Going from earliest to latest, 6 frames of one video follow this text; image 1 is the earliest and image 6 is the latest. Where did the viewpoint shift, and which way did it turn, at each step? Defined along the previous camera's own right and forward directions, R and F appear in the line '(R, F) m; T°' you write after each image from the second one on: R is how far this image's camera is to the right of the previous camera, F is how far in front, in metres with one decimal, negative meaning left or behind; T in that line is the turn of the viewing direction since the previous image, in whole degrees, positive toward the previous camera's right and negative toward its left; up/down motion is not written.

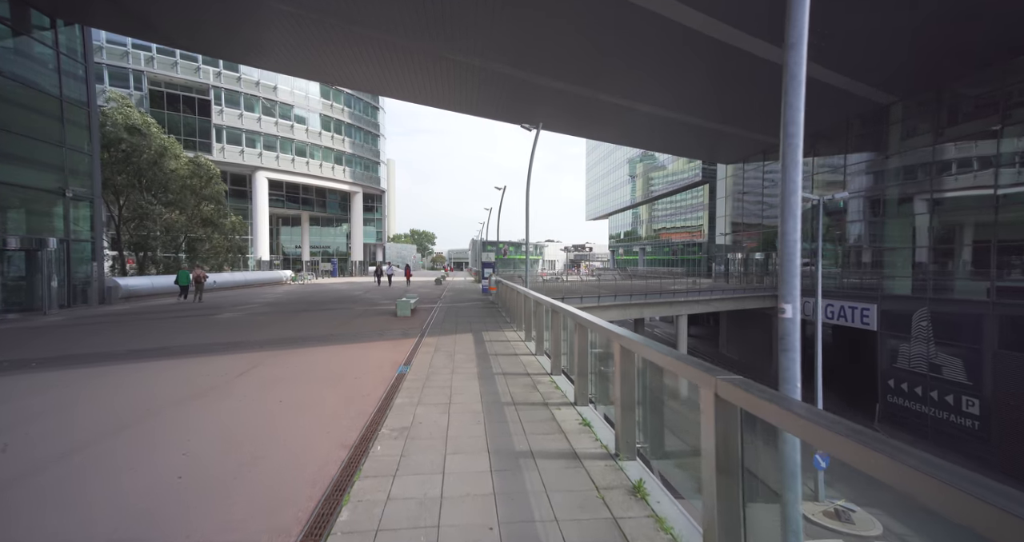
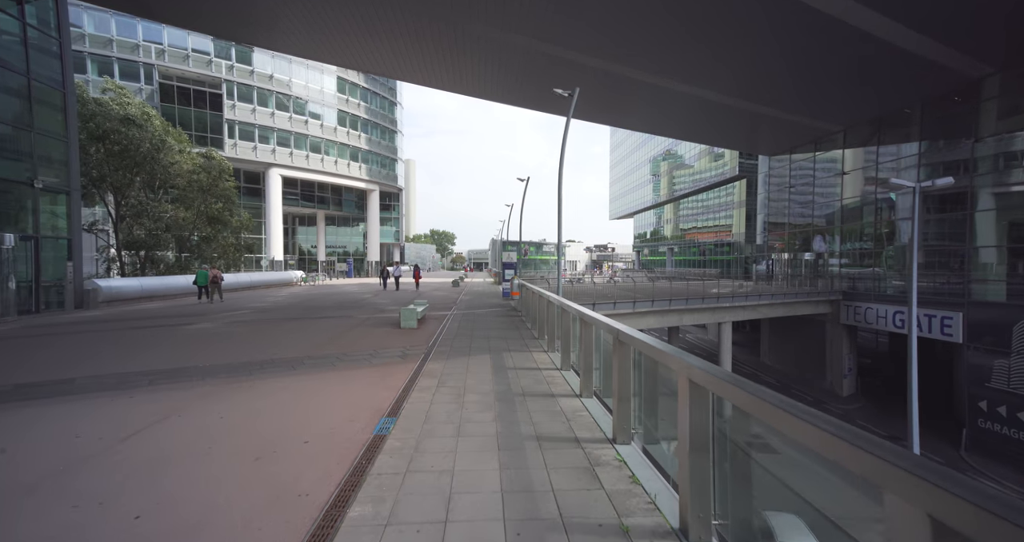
(-0.2, +2.0) m; -3°
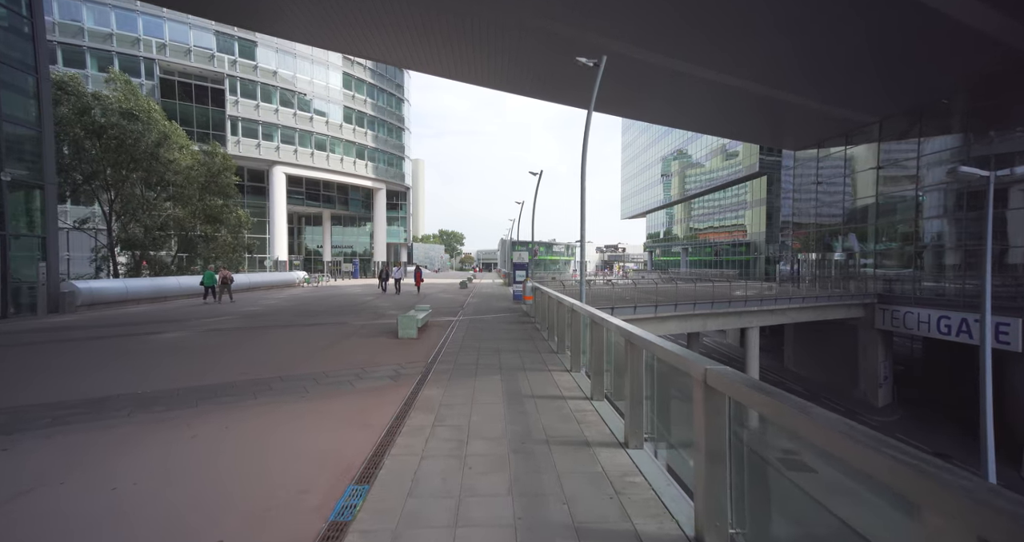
(-0.1, +1.2) m; -1°
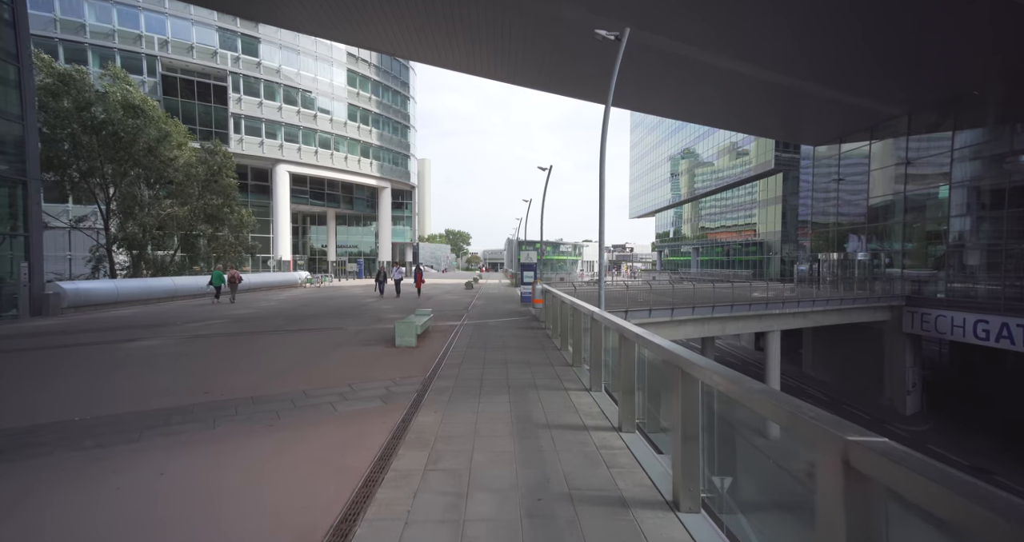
(0.0, +0.8) m; -1°
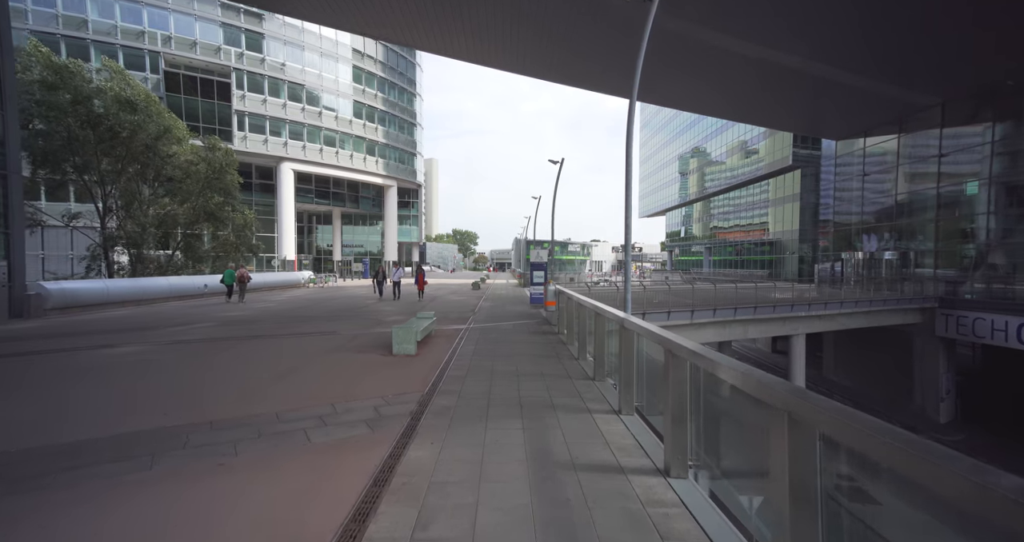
(-0.1, +0.8) m; -1°
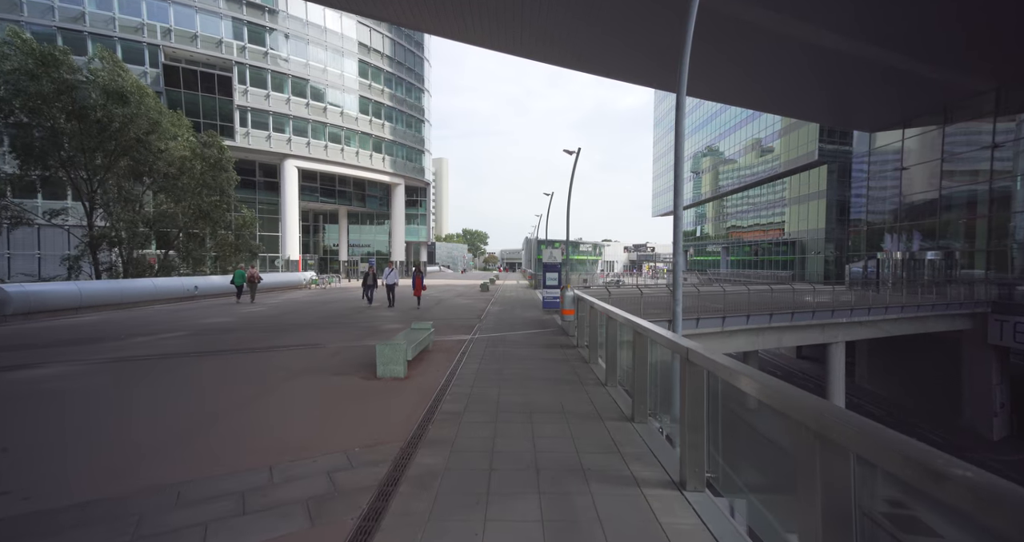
(0.0, +1.3) m; -1°
